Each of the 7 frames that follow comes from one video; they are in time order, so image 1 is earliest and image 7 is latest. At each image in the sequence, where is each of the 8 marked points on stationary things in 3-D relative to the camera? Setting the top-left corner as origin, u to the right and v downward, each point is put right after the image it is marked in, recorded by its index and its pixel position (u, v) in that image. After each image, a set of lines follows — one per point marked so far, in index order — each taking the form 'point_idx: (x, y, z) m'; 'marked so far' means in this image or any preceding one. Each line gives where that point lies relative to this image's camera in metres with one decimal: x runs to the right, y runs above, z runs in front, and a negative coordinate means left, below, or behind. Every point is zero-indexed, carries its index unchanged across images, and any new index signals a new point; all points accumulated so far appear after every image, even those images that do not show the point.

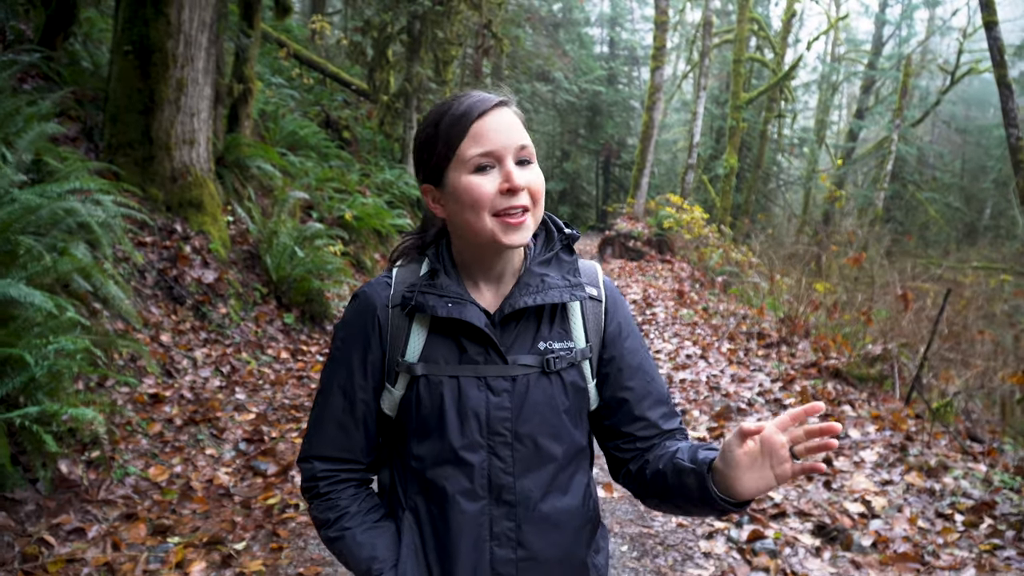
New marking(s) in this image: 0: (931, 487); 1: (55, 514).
0: (+2.6, -1.3, +4.0) m
1: (-2.6, -1.3, +3.6) m
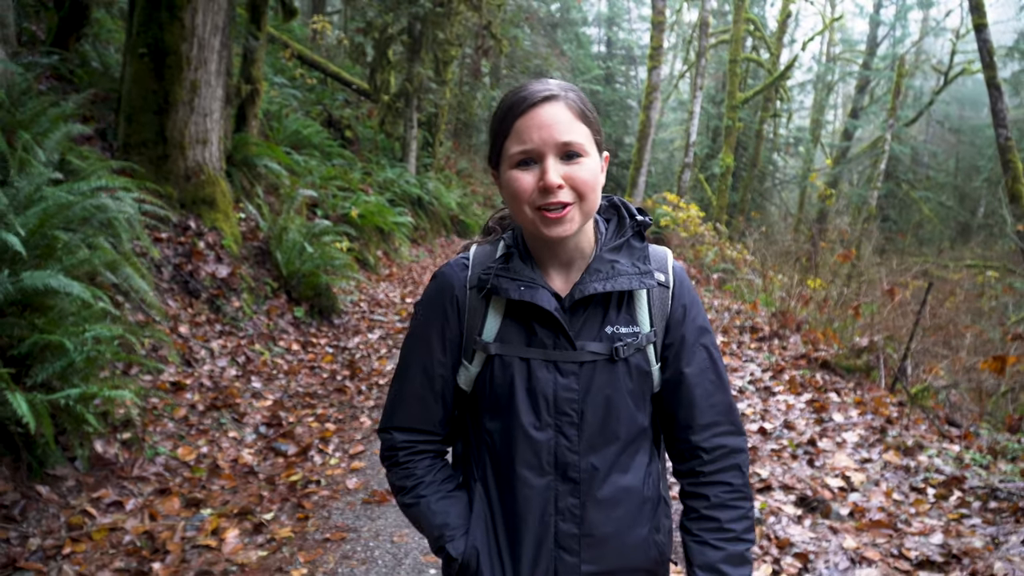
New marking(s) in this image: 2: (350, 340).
0: (+2.7, -1.2, +4.3) m
1: (-2.5, -1.2, +3.9) m
2: (-2.0, -0.6, +7.8) m
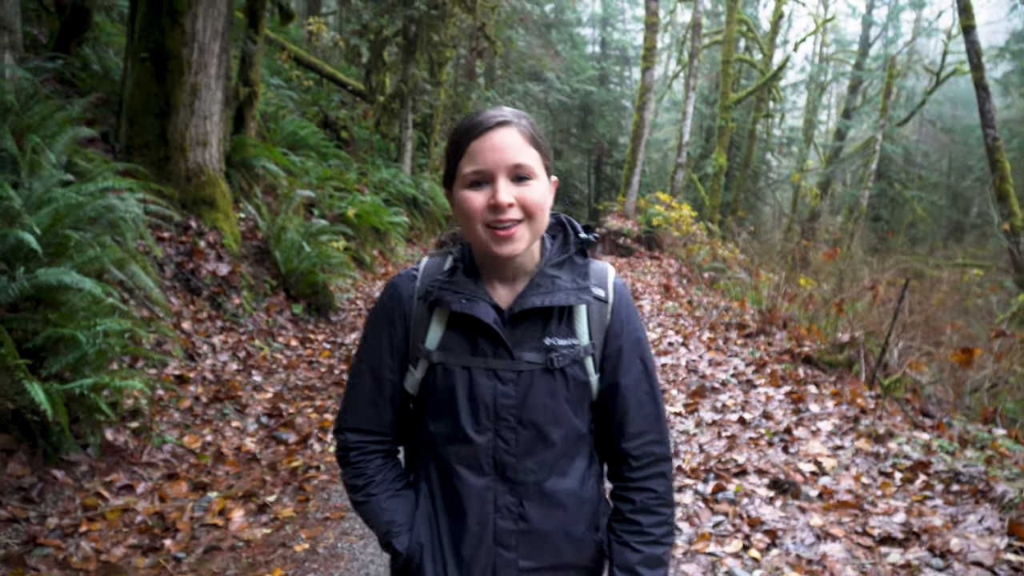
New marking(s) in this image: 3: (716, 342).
0: (+2.6, -1.2, +4.6) m
1: (-2.6, -1.2, +4.1) m
2: (-2.1, -0.6, +8.1) m
3: (+2.7, -0.7, +8.7) m
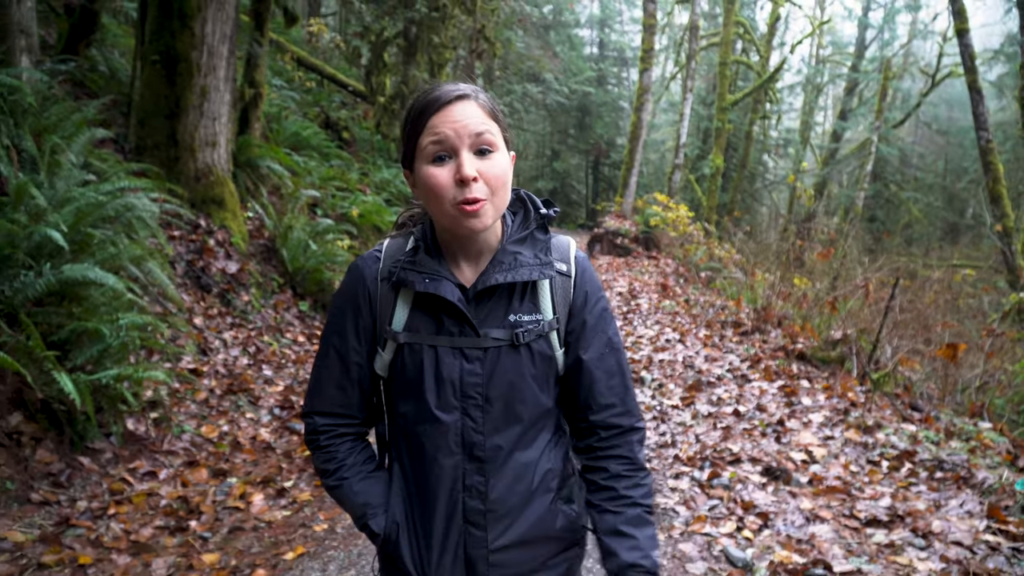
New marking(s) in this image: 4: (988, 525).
0: (+2.6, -1.1, +4.8) m
1: (-2.5, -1.1, +4.3) m
2: (-2.0, -0.6, +8.3) m
3: (+2.7, -0.7, +8.9) m
4: (+2.6, -1.3, +3.5) m
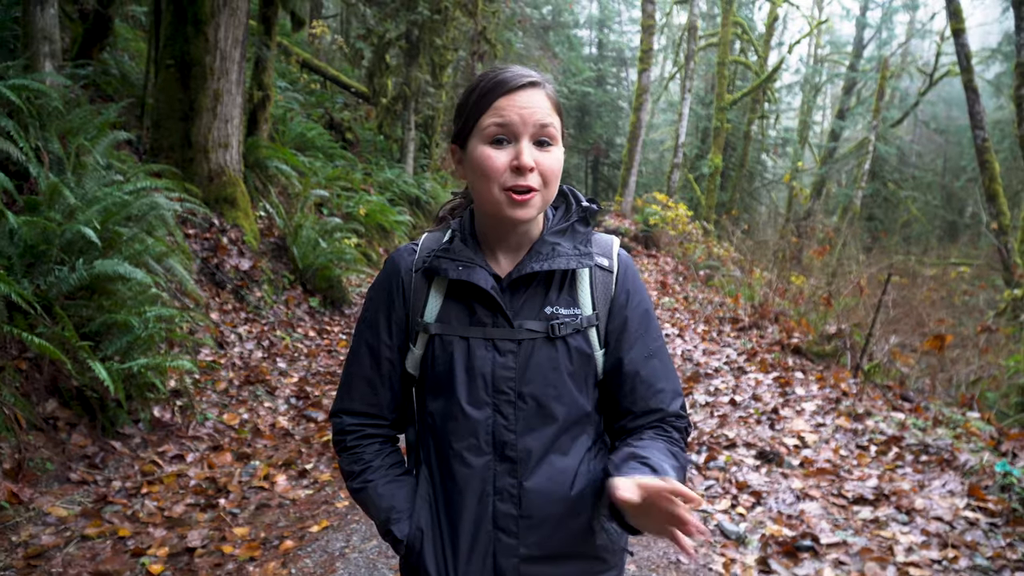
0: (+2.7, -1.1, +5.1) m
1: (-2.5, -1.1, +4.6) m
2: (-2.0, -0.5, +8.5) m
3: (+2.8, -0.6, +9.1) m
4: (+2.7, -1.3, +3.8) m
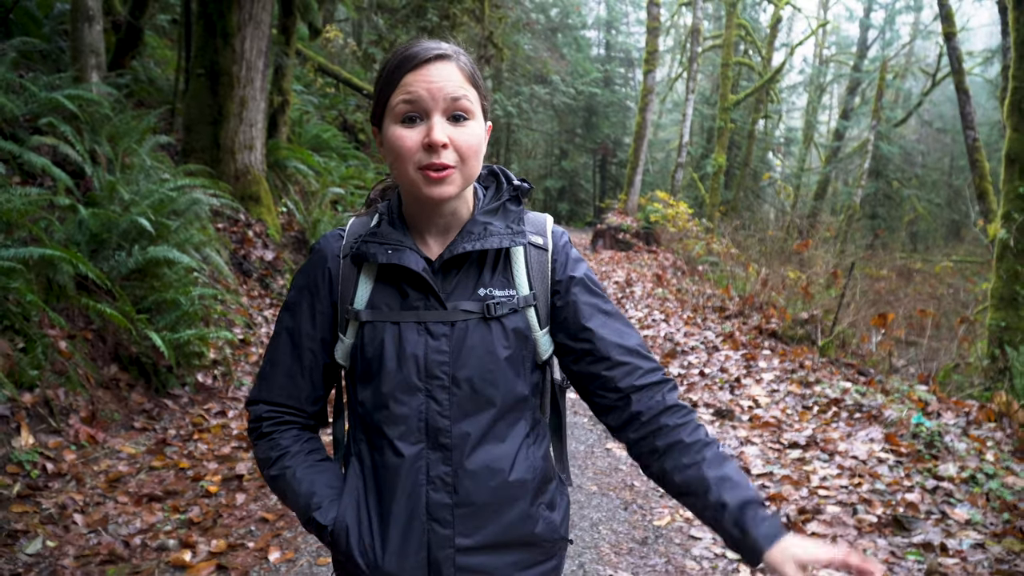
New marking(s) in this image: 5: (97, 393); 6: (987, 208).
0: (+2.6, -0.9, +5.8) m
1: (-2.6, -1.0, +5.4) m
2: (-2.0, -0.4, +9.3) m
3: (+2.8, -0.5, +9.8) m
4: (+2.6, -1.1, +4.5) m
5: (-3.1, -0.8, +4.8) m
6: (+10.7, +1.8, +14.6) m
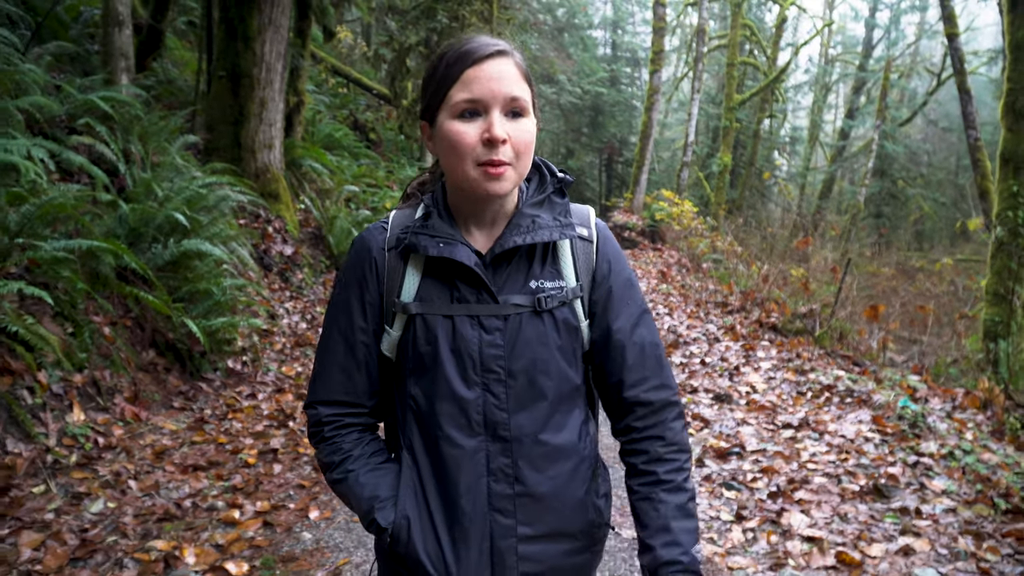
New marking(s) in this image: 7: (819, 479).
0: (+2.7, -0.9, +6.1) m
1: (-2.5, -0.9, +5.7) m
2: (-1.9, -0.3, +9.7) m
3: (+2.9, -0.4, +10.2) m
4: (+2.7, -1.0, +4.8) m
5: (-3.0, -0.7, +5.2) m
6: (+10.8, +1.9, +14.9) m
7: (+2.0, -1.2, +4.1) m
